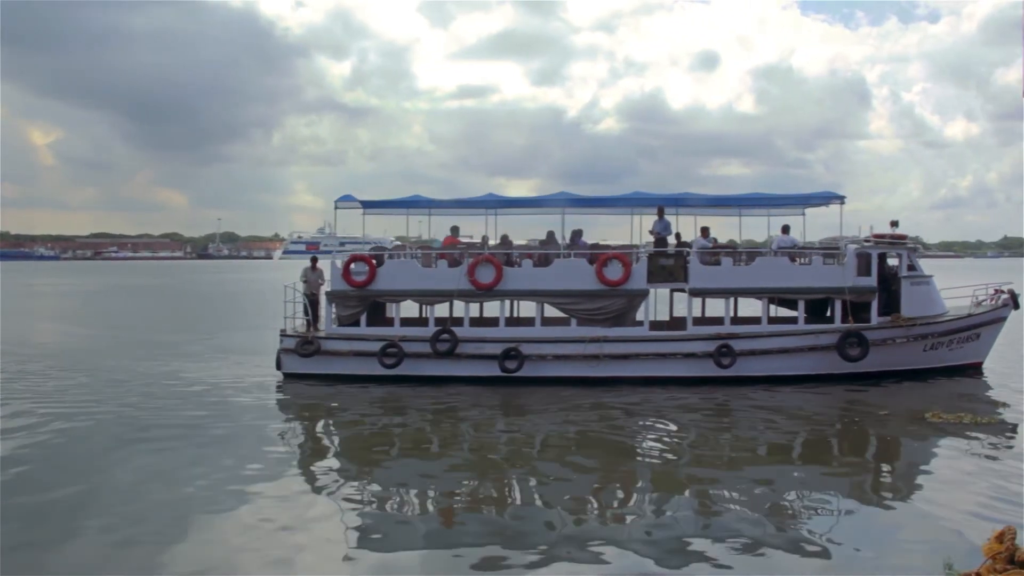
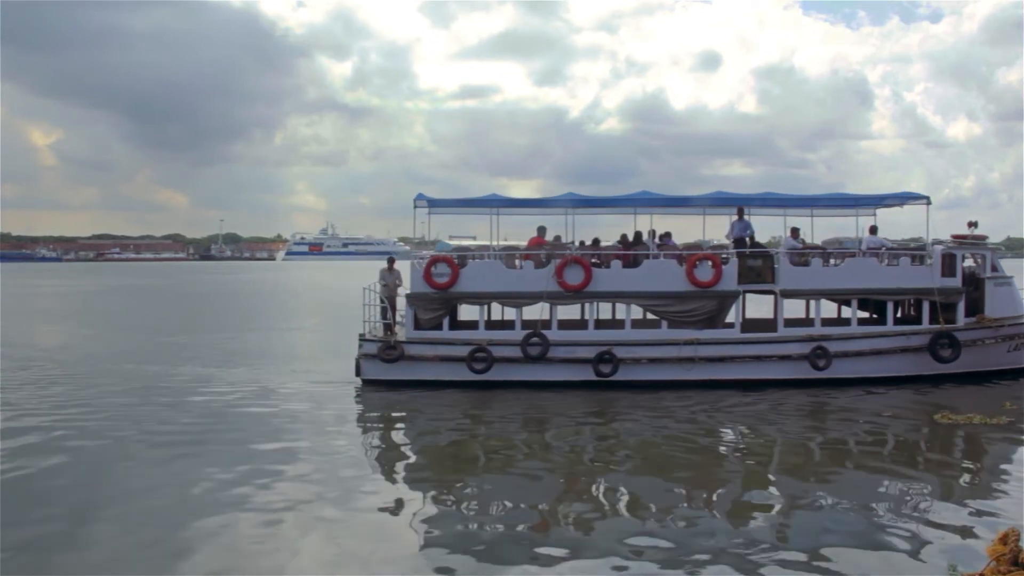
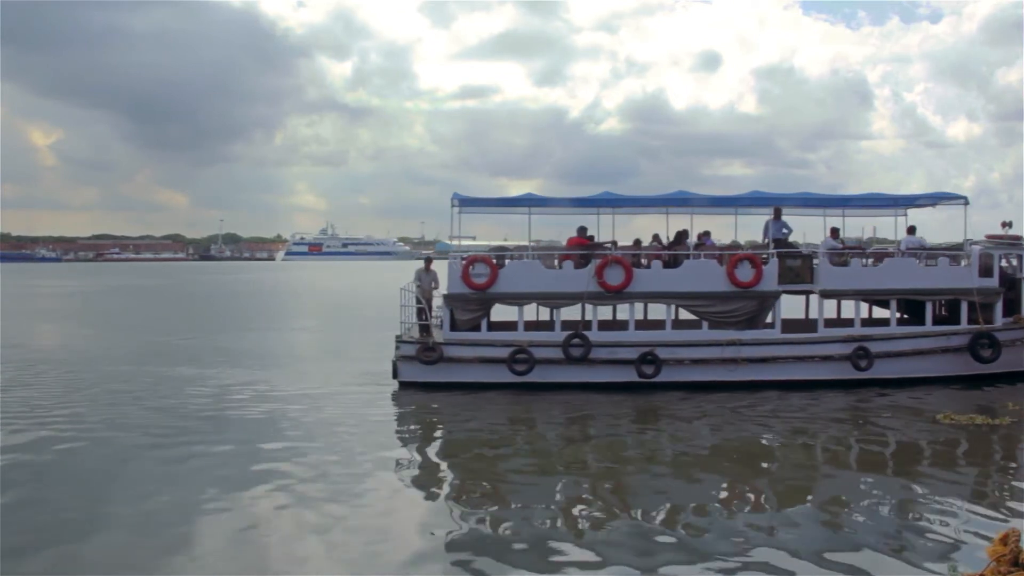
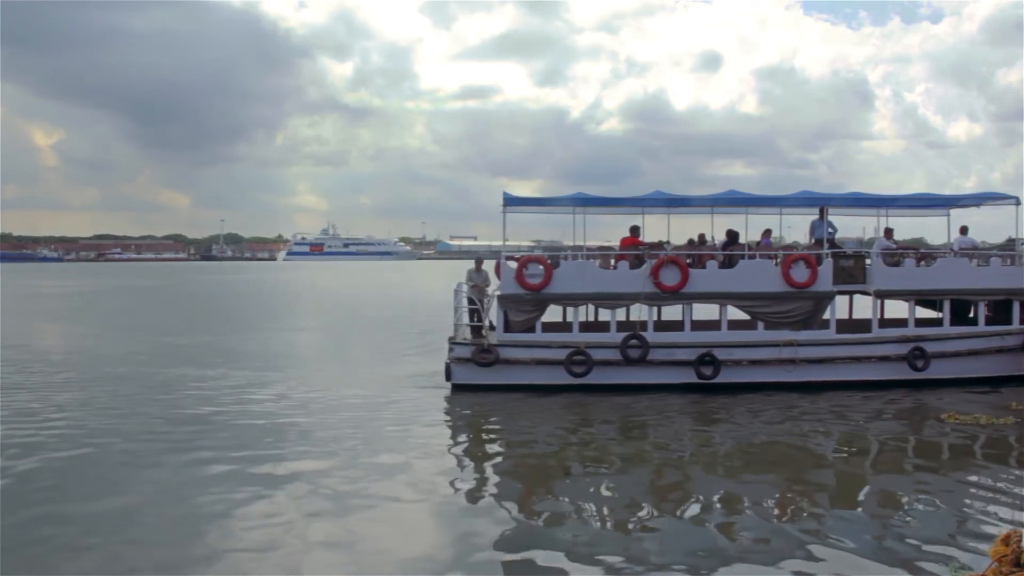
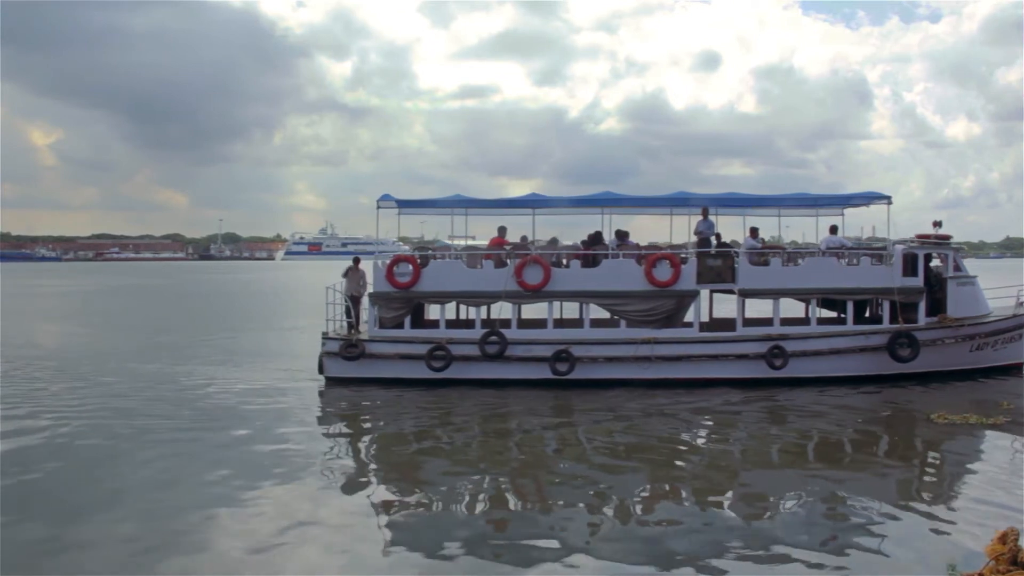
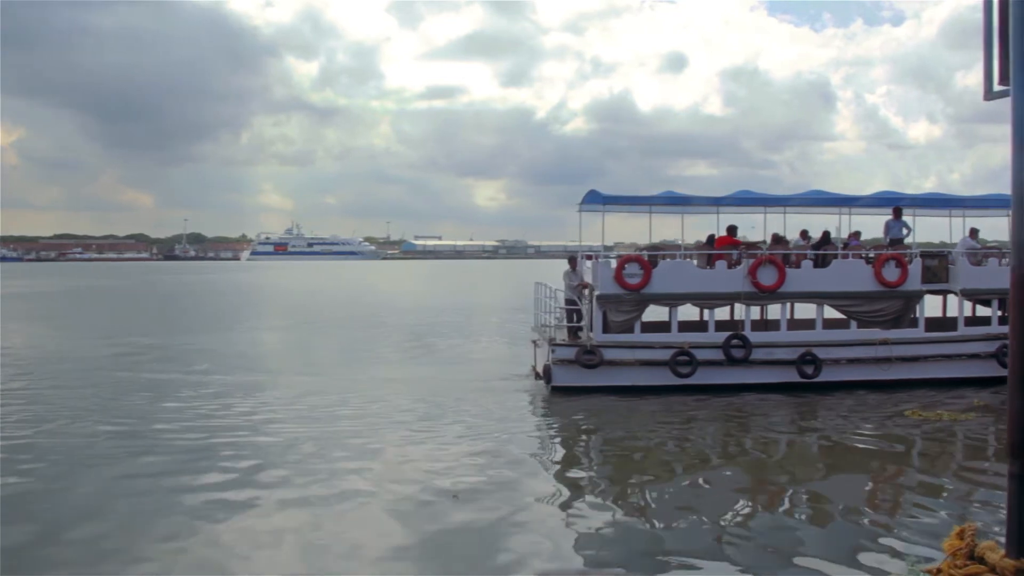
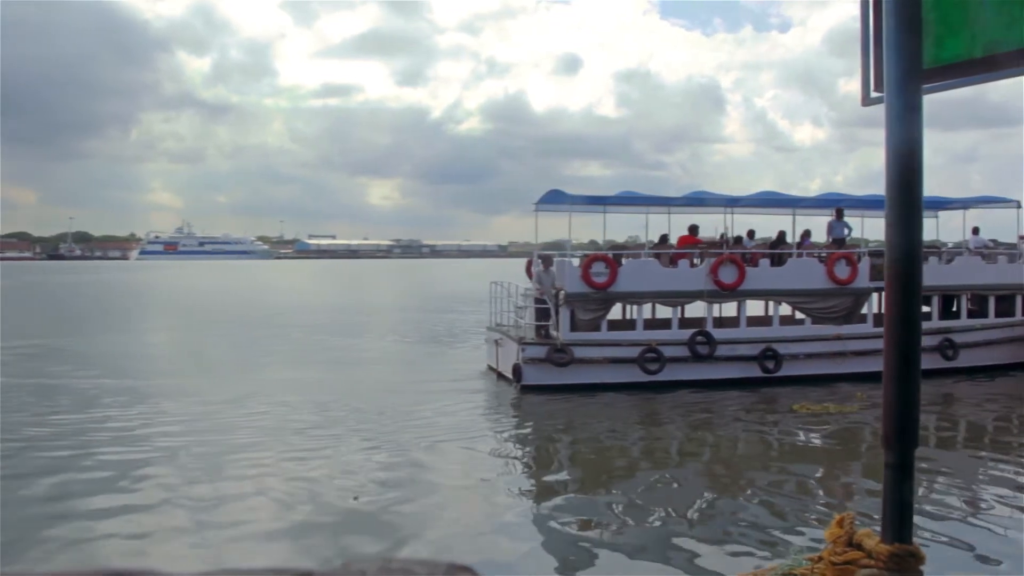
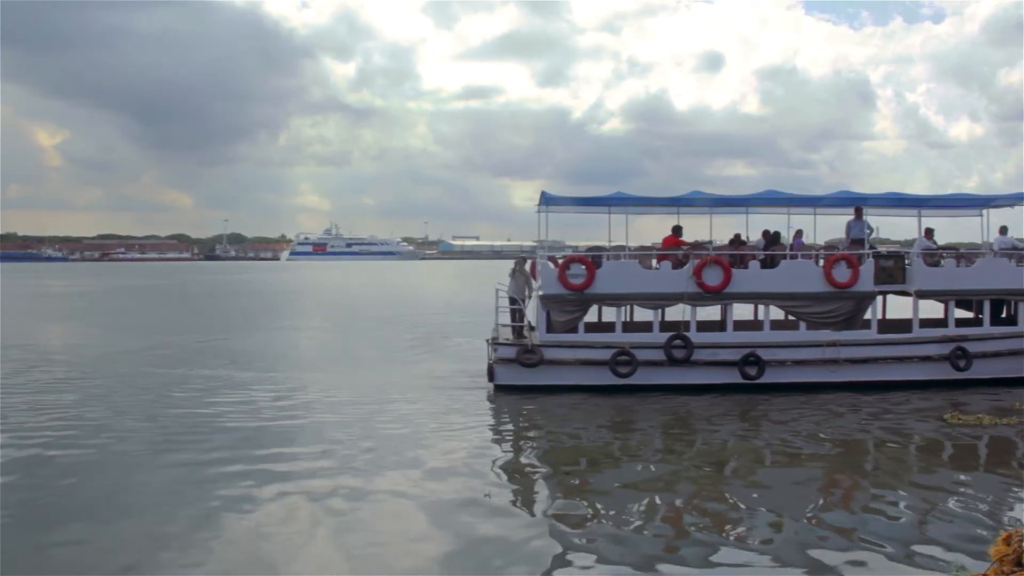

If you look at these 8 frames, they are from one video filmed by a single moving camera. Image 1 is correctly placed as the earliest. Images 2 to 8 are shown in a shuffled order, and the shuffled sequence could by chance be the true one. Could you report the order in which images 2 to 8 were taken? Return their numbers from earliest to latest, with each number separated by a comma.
5, 2, 3, 4, 8, 6, 7
